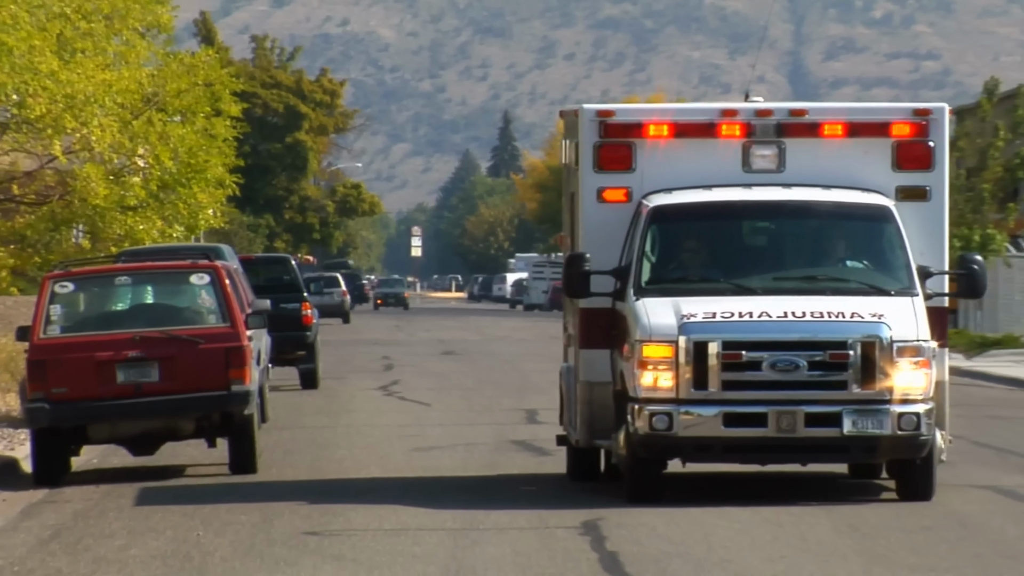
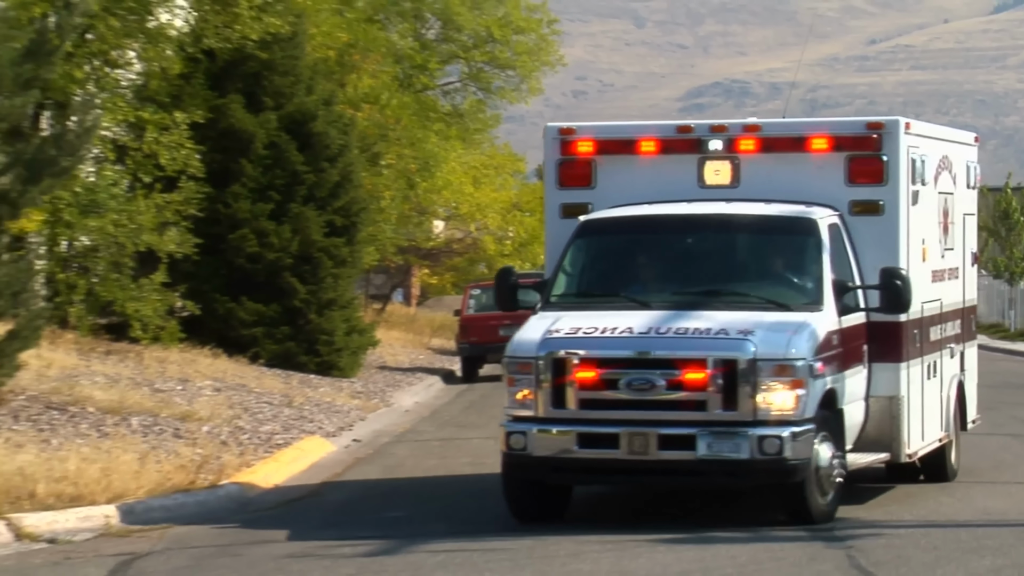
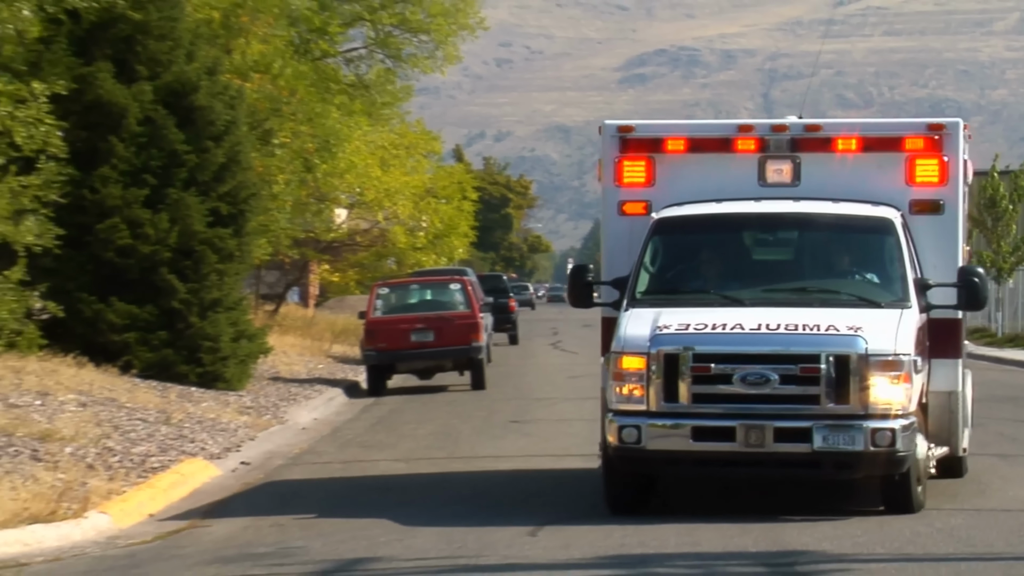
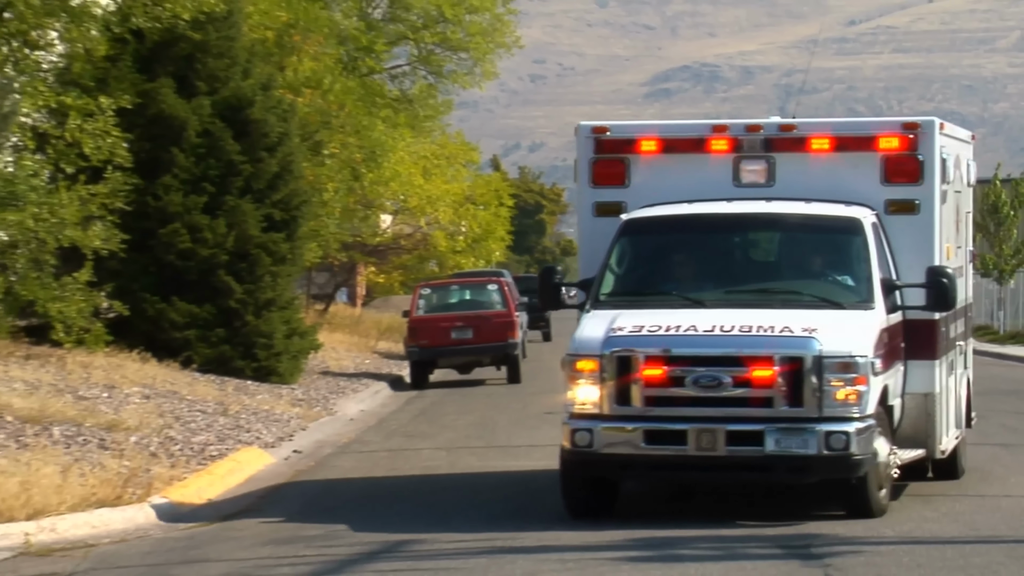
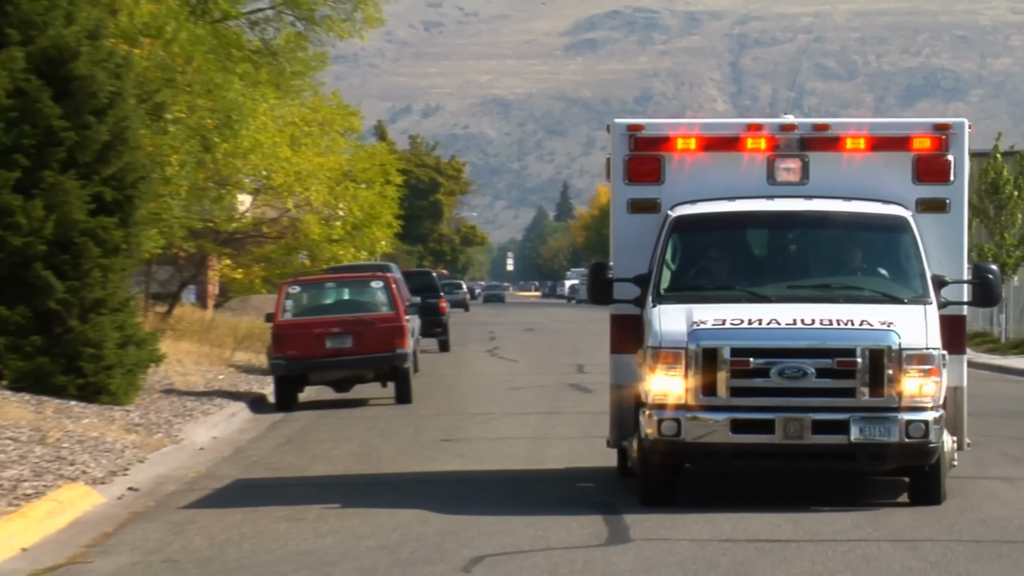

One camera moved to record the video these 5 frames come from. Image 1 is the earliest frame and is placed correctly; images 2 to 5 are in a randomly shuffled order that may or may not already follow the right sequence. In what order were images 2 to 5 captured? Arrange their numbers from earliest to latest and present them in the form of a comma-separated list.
5, 3, 4, 2
